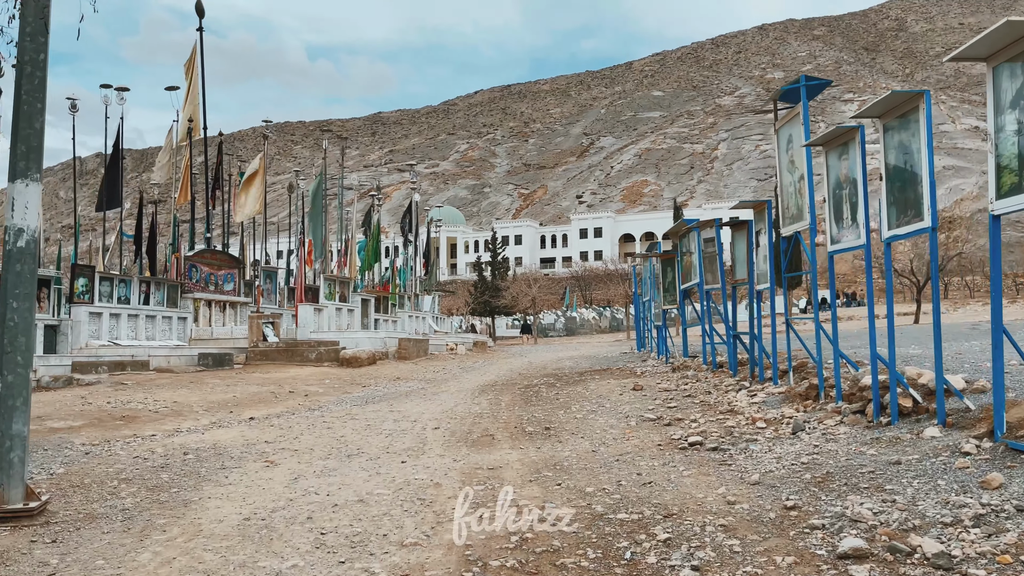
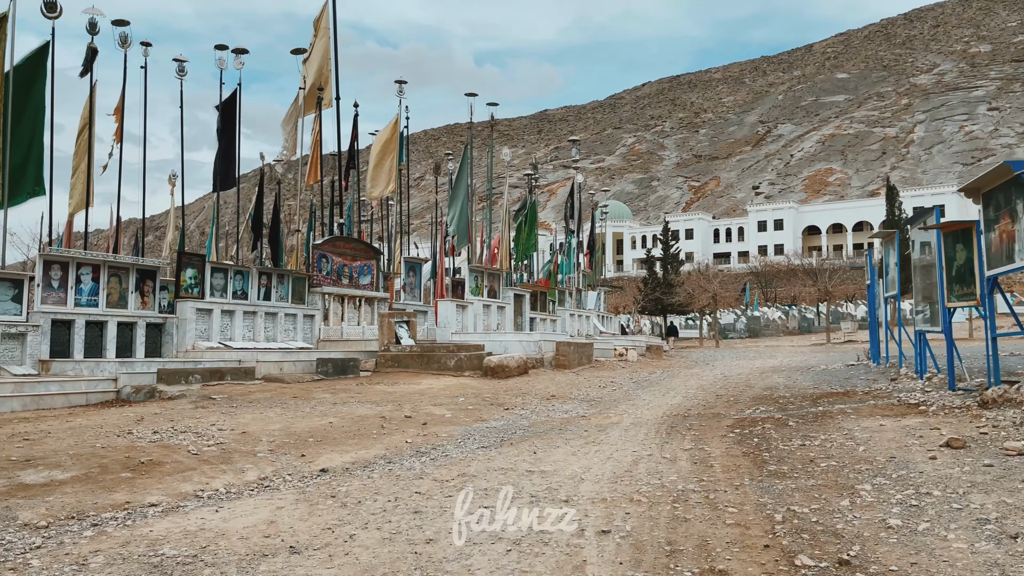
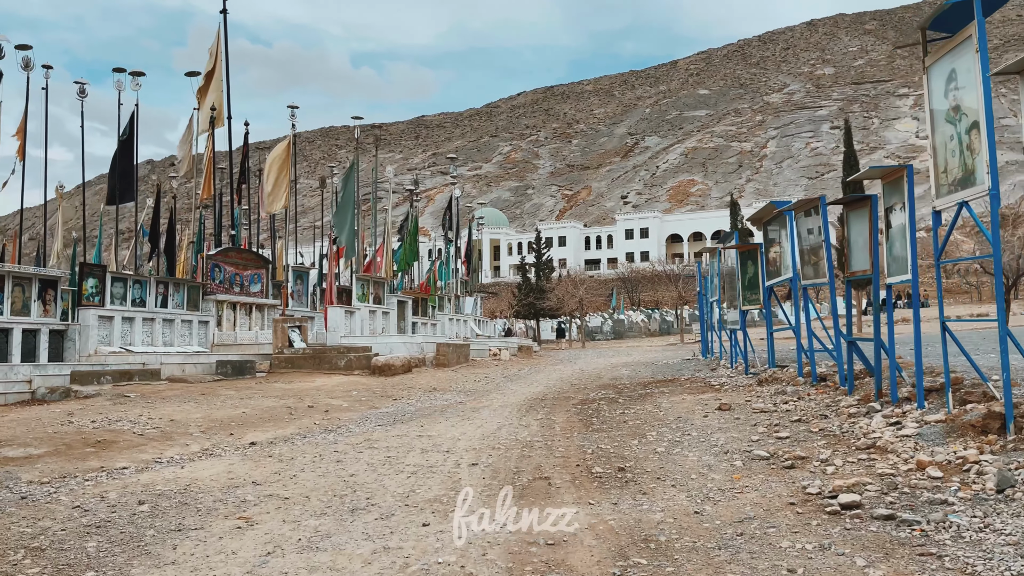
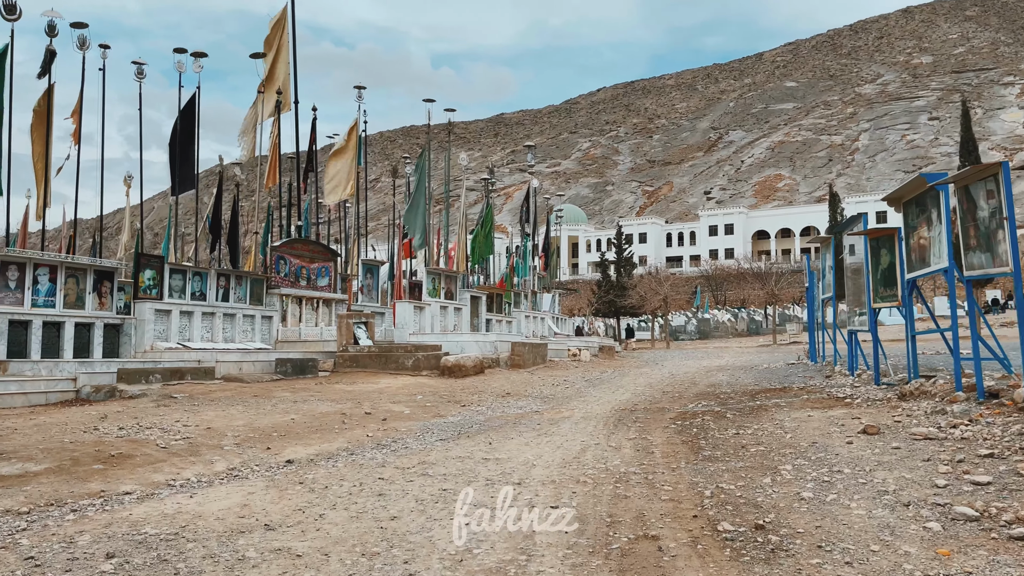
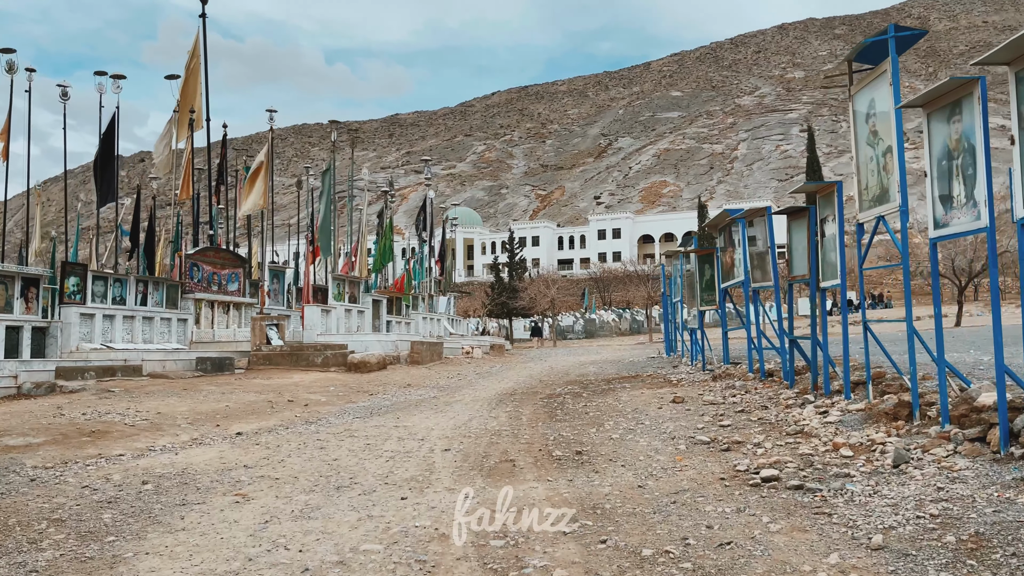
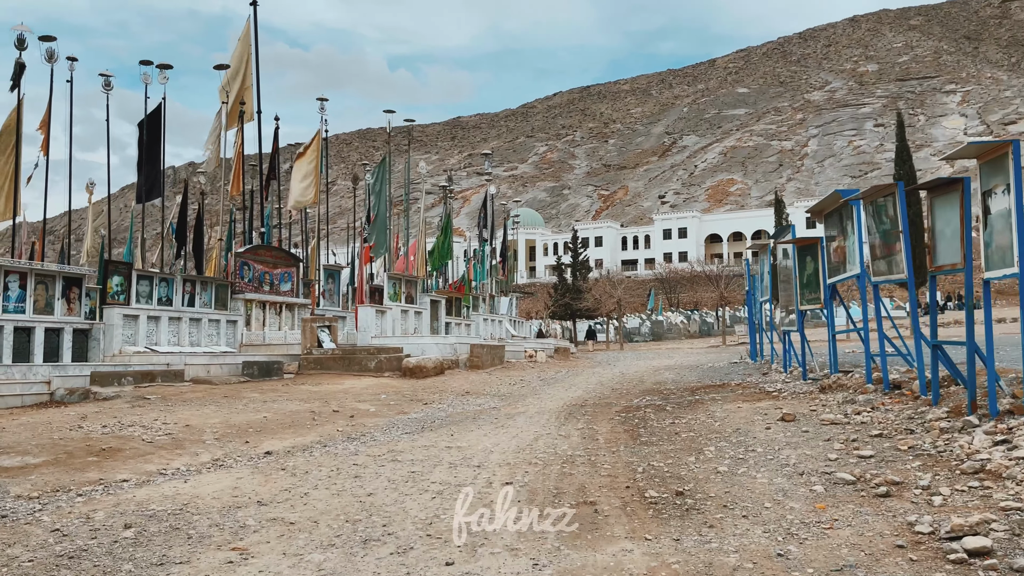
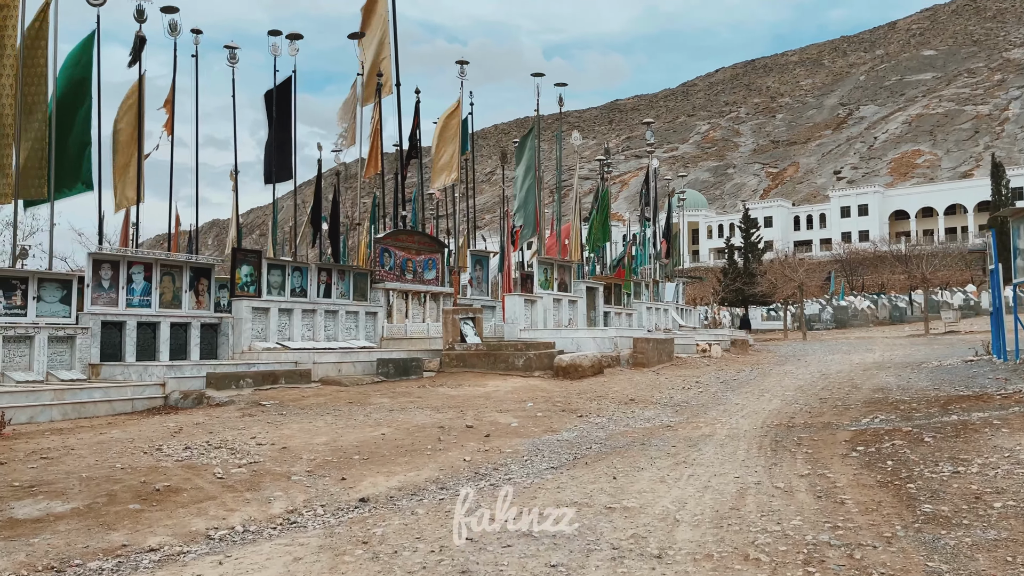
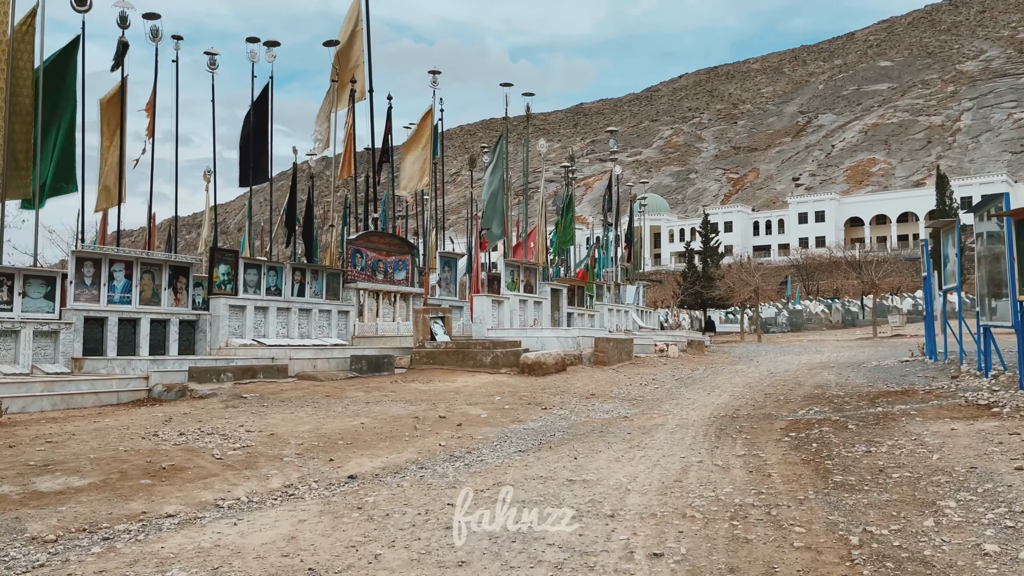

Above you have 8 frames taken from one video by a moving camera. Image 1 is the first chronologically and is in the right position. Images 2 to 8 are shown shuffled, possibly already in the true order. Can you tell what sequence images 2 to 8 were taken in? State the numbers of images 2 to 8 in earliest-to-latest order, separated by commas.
5, 3, 6, 4, 2, 8, 7
